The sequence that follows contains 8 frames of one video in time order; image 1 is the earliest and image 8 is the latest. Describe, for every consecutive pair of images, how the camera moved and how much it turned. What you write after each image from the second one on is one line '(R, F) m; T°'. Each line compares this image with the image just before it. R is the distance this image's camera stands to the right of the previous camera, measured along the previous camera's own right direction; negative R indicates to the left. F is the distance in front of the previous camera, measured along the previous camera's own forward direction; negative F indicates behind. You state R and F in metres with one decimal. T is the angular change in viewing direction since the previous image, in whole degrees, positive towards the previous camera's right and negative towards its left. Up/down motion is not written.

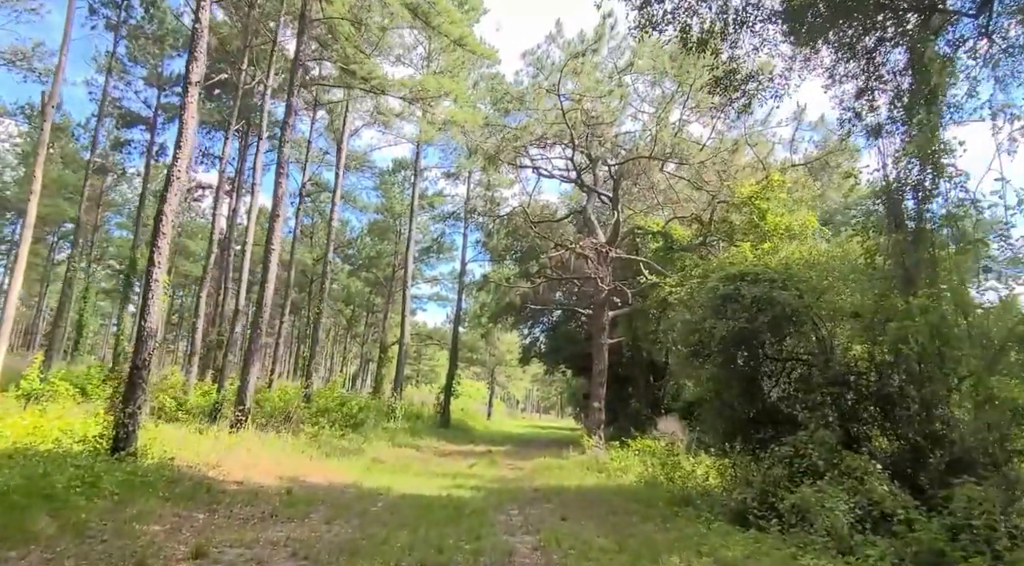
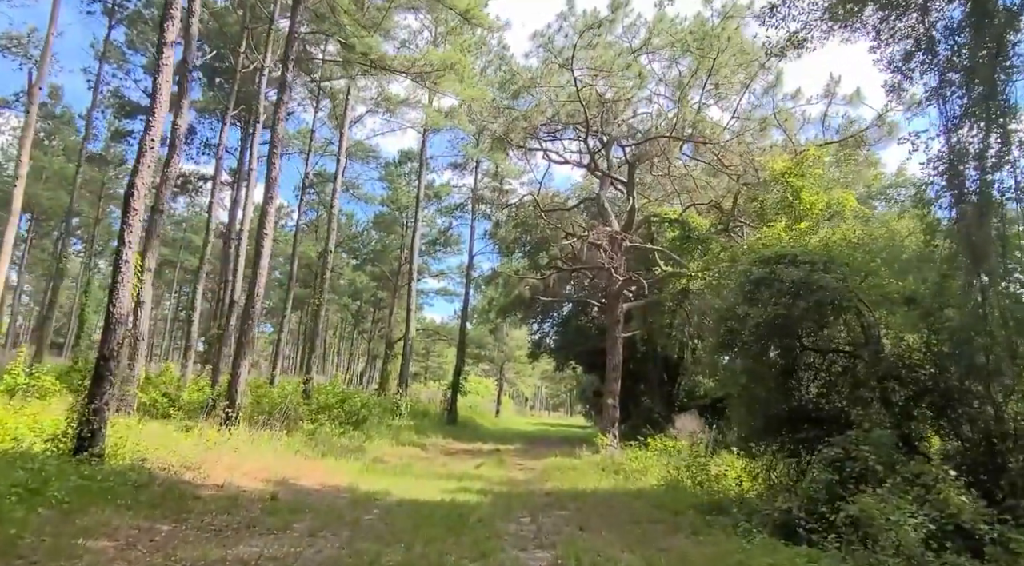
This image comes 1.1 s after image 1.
(0.0, +0.9) m; -1°
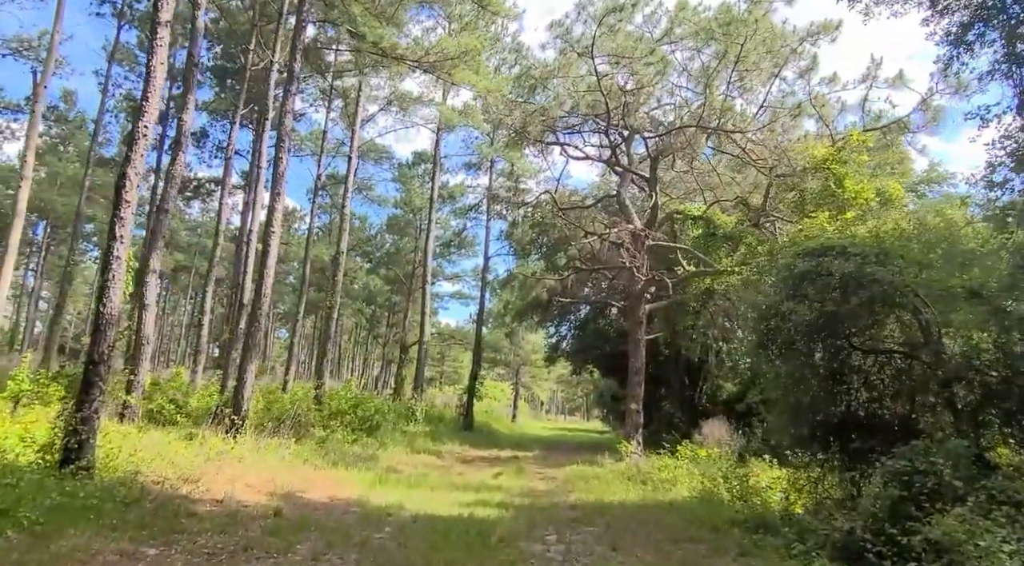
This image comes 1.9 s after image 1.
(-0.1, +0.7) m; -1°
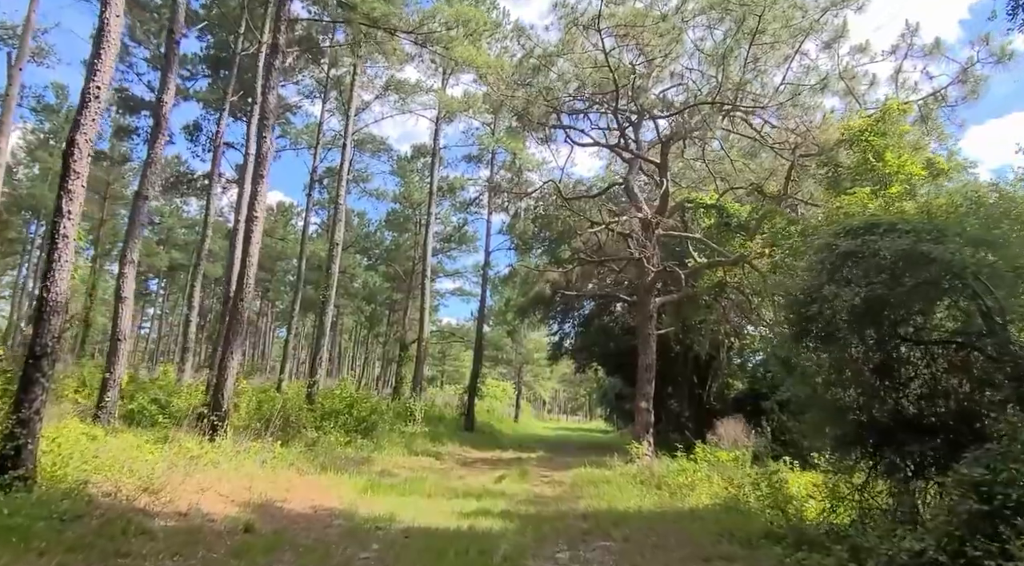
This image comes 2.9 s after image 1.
(0.0, +0.9) m; 0°
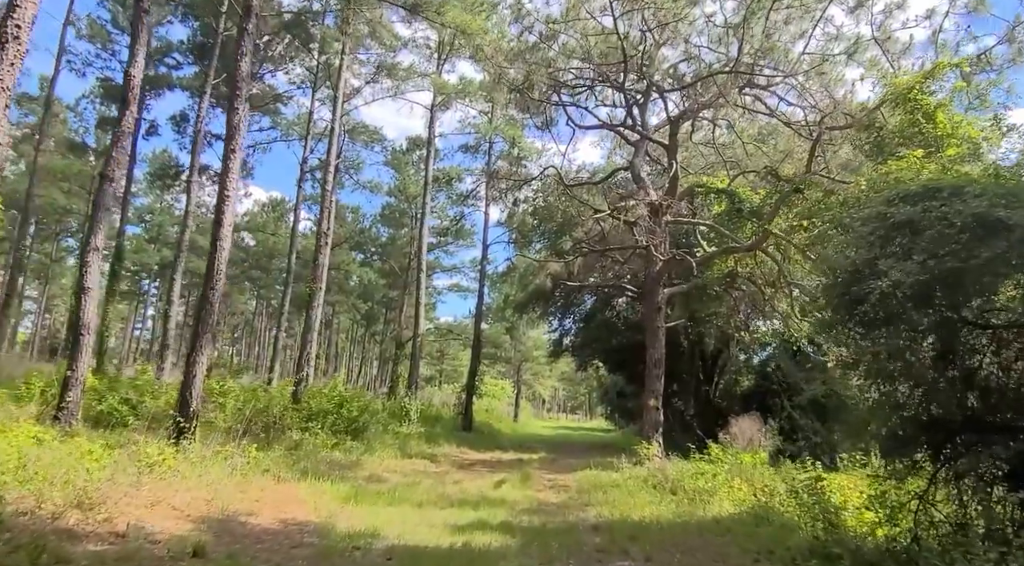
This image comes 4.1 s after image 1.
(0.0, +1.0) m; 0°
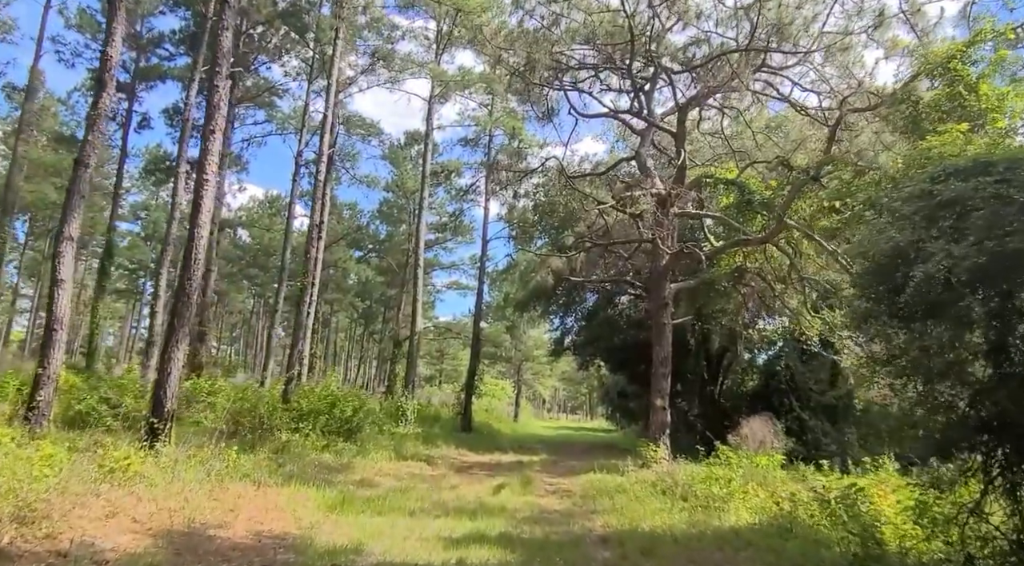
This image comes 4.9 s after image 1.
(0.0, +0.7) m; 0°
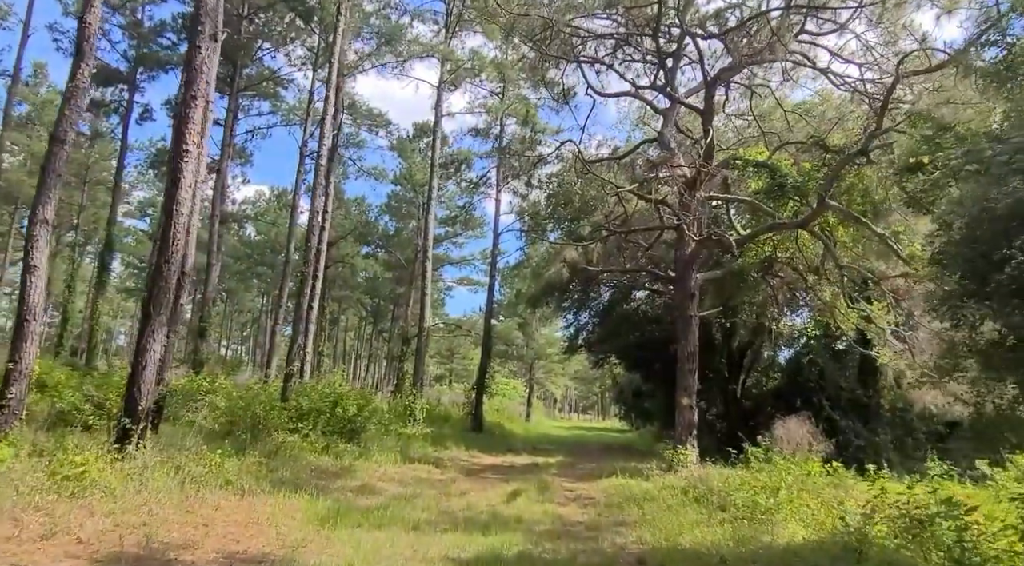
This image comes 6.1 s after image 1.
(-0.1, +1.0) m; -1°
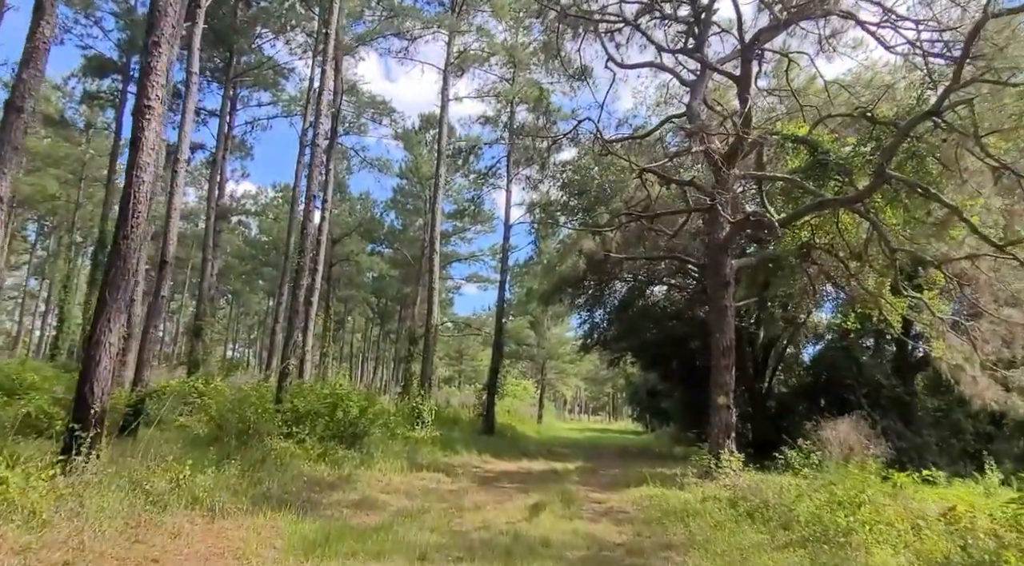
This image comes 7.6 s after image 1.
(-0.1, +1.3) m; -1°
